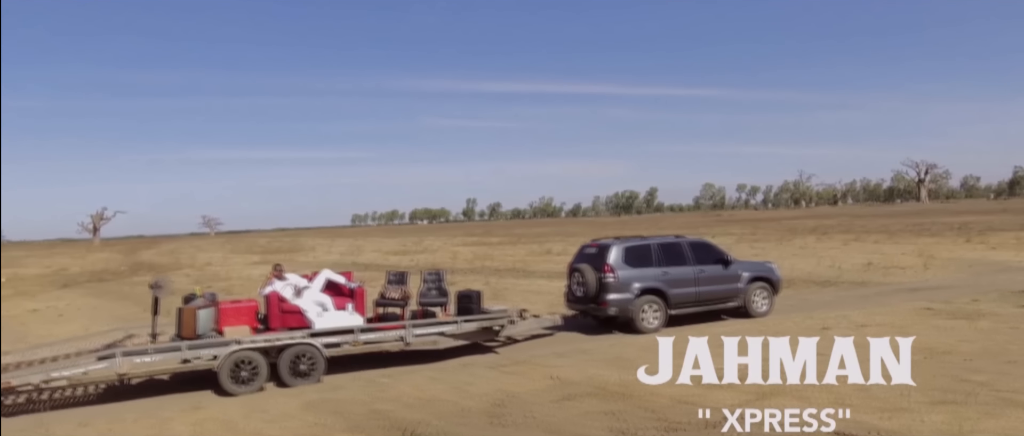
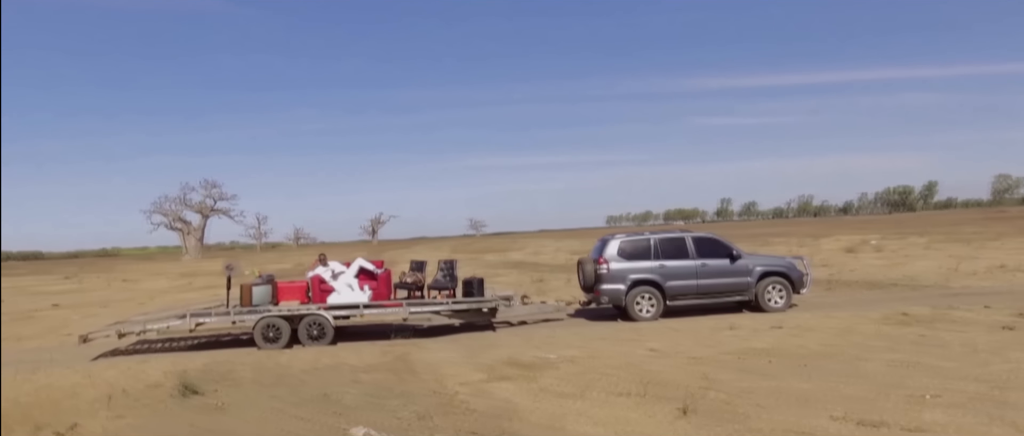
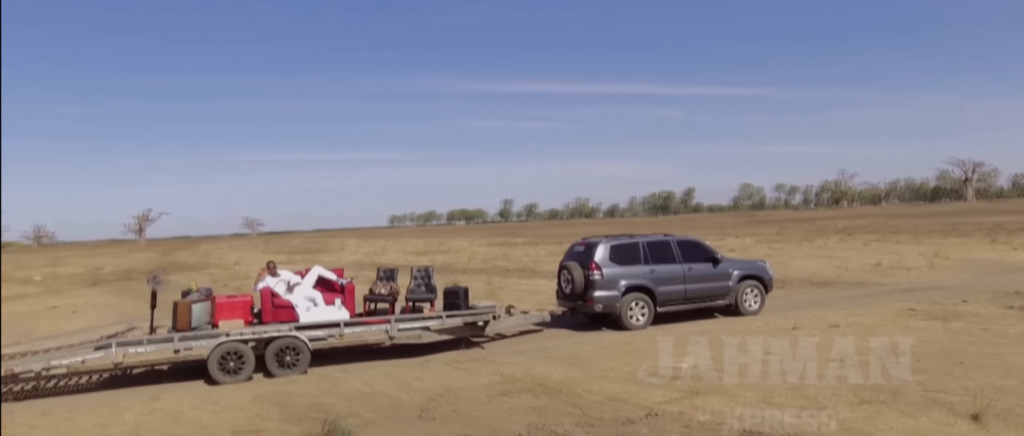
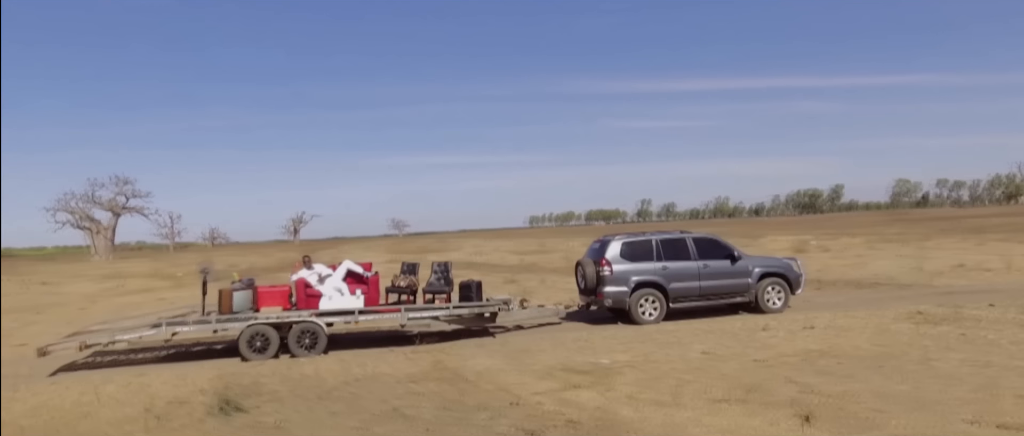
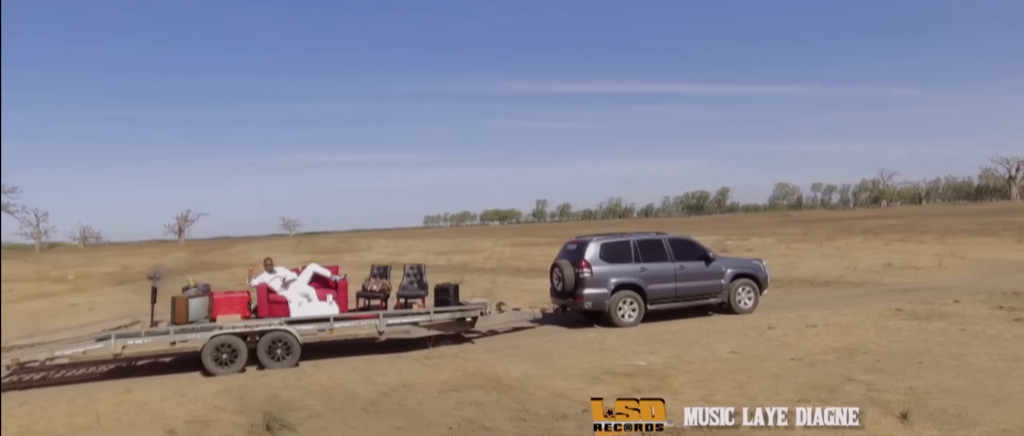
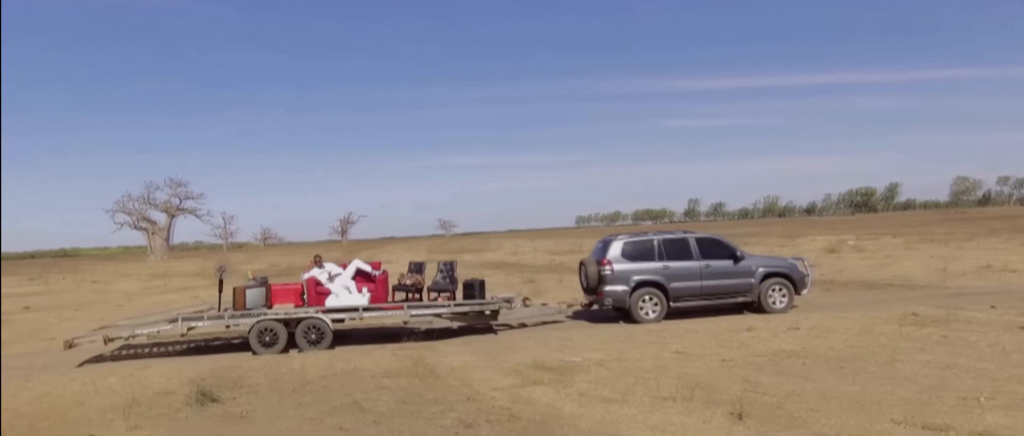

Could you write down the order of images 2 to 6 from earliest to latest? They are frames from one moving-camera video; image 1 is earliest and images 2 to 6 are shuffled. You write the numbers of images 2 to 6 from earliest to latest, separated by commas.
3, 5, 4, 6, 2
